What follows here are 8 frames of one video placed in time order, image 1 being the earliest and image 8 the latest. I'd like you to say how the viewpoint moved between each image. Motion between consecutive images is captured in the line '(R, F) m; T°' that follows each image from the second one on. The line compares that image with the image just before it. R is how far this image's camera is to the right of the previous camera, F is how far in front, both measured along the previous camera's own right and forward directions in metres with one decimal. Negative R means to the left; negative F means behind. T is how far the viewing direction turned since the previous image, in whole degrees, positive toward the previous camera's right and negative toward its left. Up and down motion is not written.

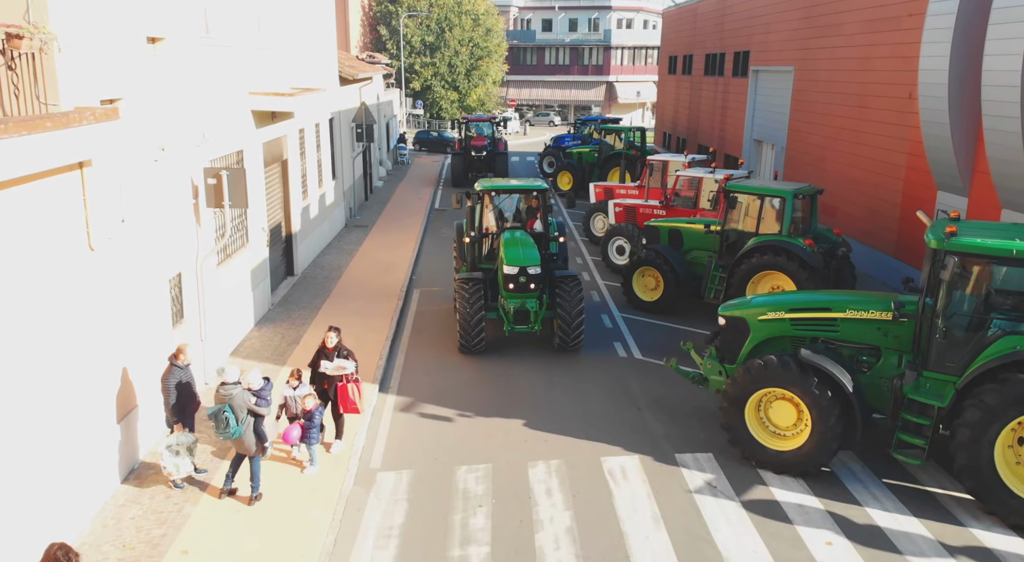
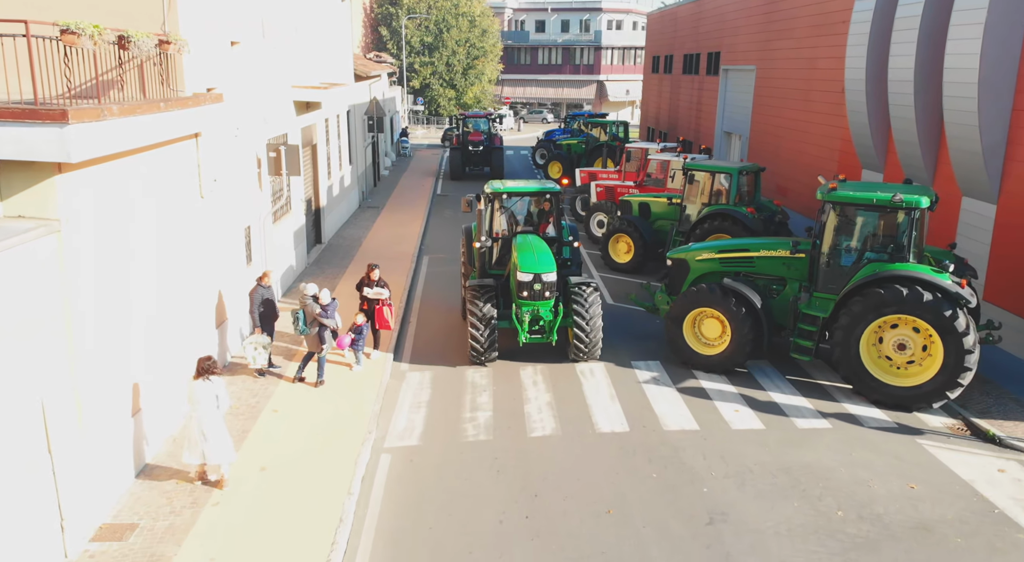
(0.0, -3.1) m; 0°
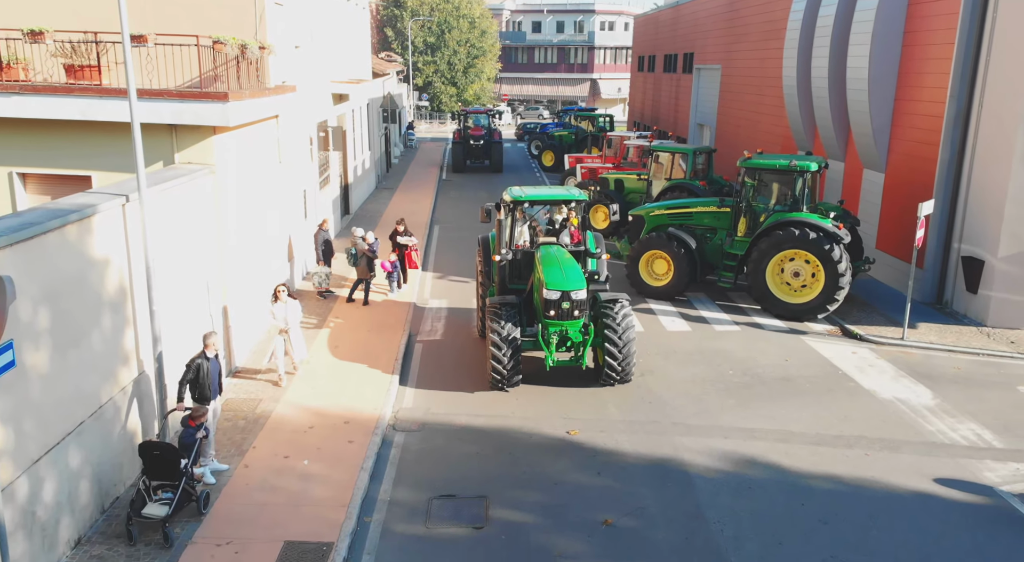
(0.0, -4.0) m; 0°
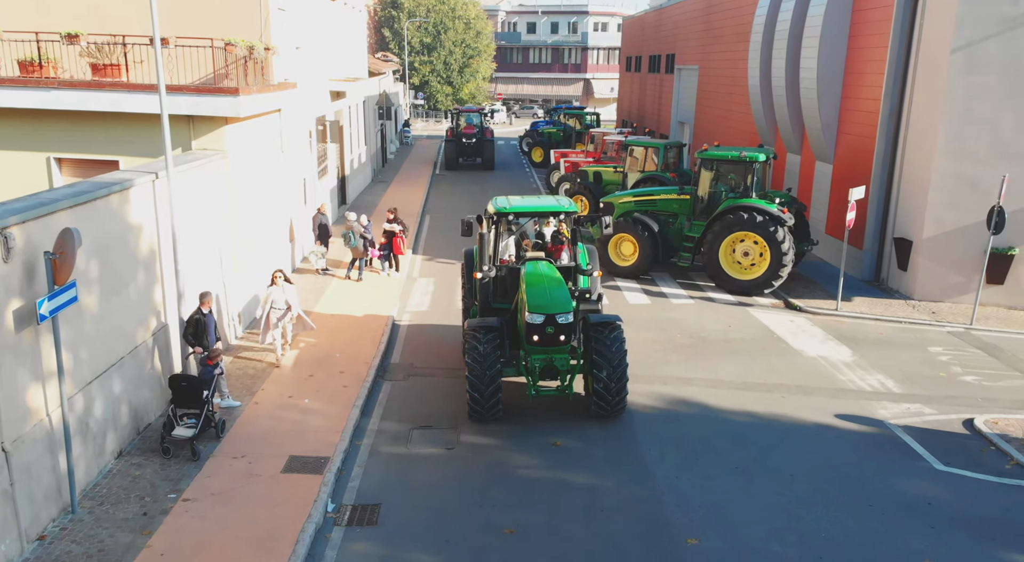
(+0.4, -1.7) m; 0°
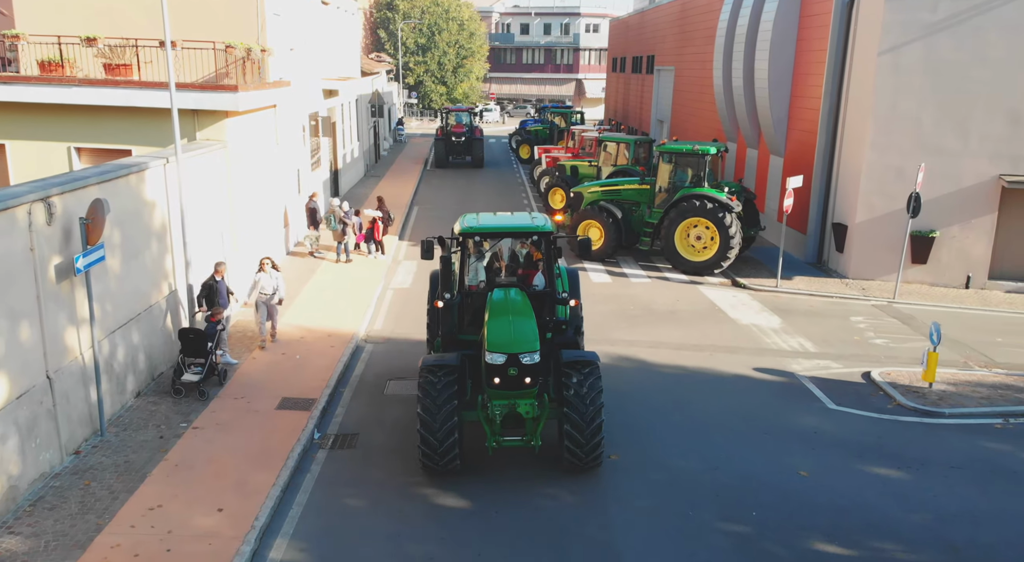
(+0.5, -1.7) m; 0°
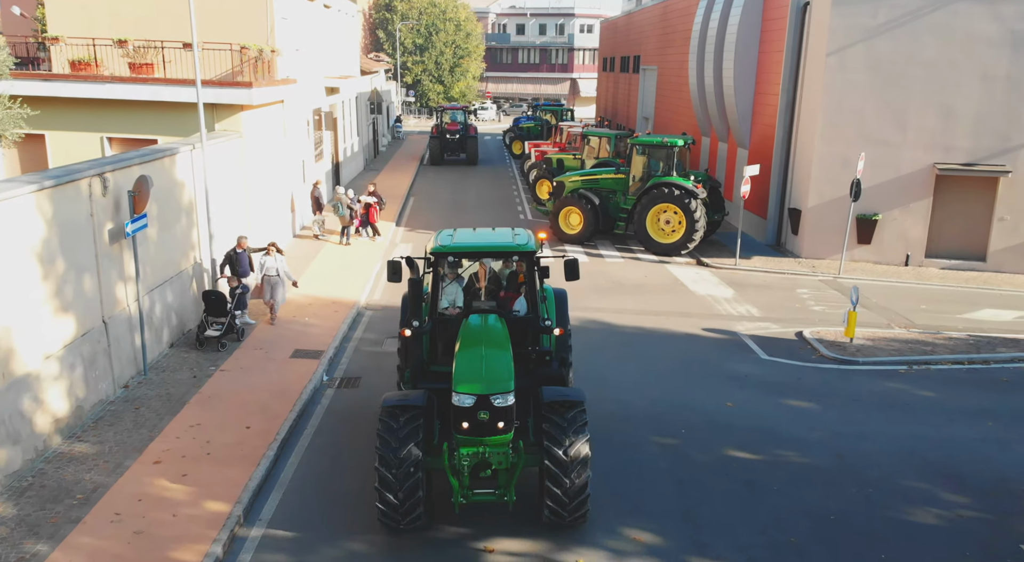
(+0.3, -1.9) m; 0°
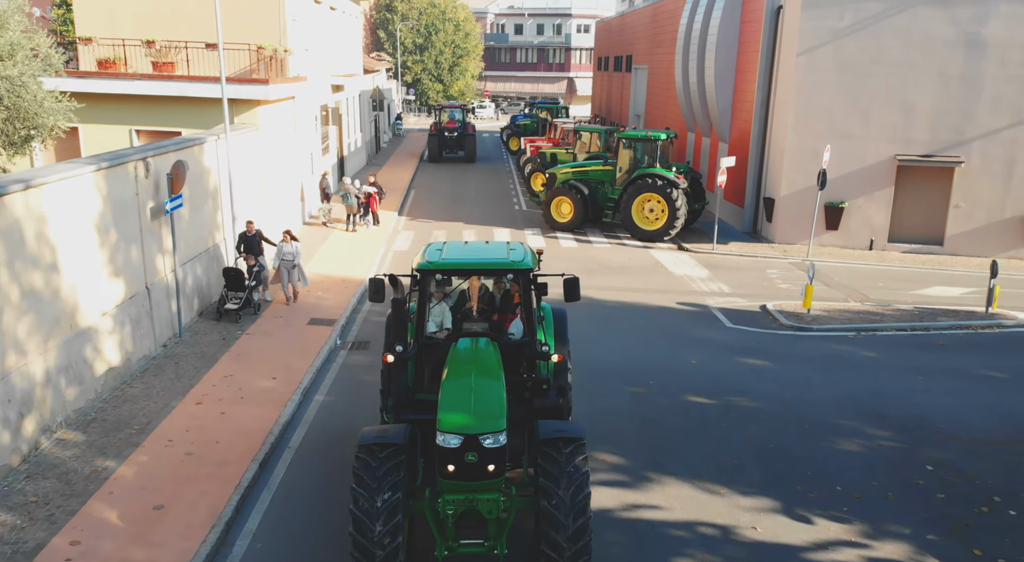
(+0.1, -1.6) m; 0°
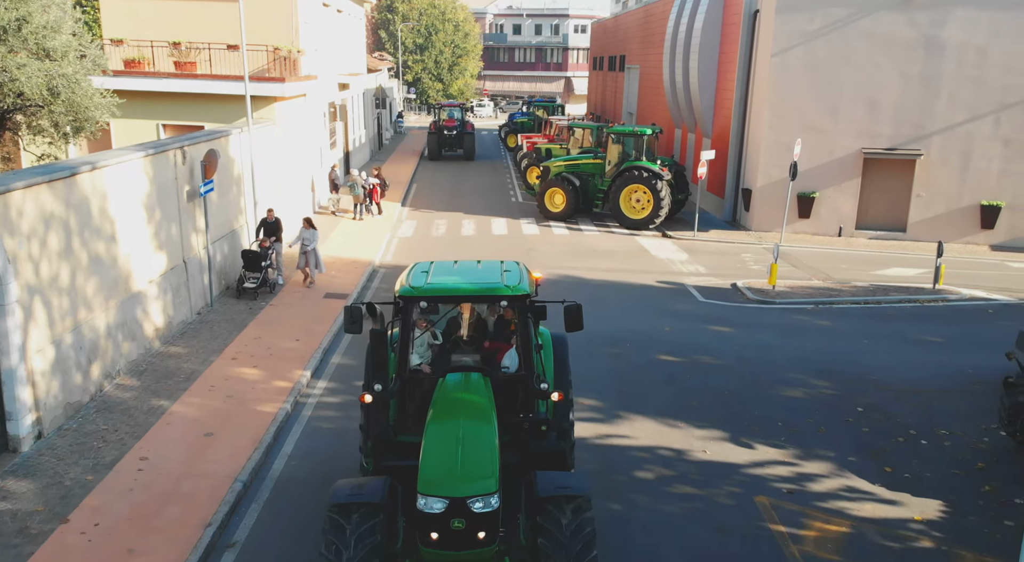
(+0.1, -1.7) m; 0°
